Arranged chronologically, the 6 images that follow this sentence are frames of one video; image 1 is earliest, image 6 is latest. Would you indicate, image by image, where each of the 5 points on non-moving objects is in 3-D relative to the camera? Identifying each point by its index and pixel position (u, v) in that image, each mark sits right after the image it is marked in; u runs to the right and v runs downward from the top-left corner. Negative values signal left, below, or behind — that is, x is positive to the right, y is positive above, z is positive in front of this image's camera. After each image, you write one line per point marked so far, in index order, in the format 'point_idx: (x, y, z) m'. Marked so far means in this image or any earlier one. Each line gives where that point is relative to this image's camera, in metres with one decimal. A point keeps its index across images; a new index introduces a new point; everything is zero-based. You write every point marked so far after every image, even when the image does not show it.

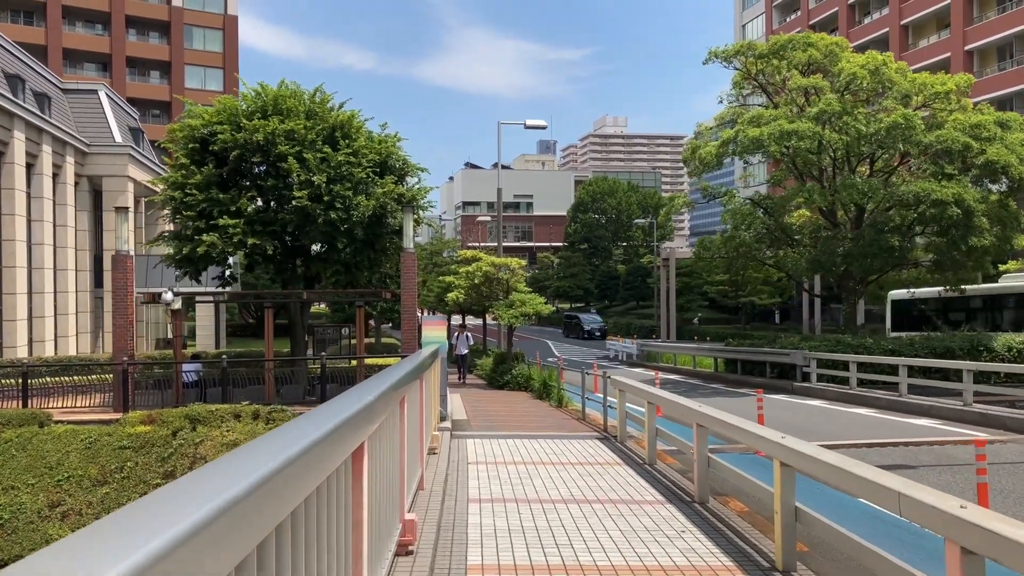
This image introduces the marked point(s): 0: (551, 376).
0: (+0.8, -1.7, +16.8) m
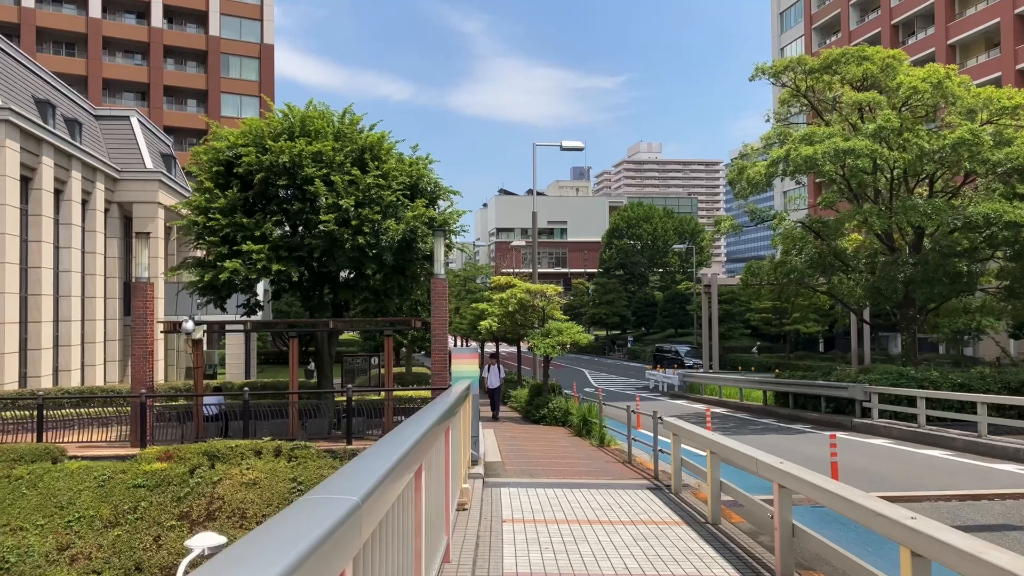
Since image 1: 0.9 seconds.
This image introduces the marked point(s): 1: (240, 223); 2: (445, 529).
0: (+1.5, -2.3, +15.8) m
1: (-5.2, +1.3, +16.4) m
2: (-0.4, -1.6, +5.6) m
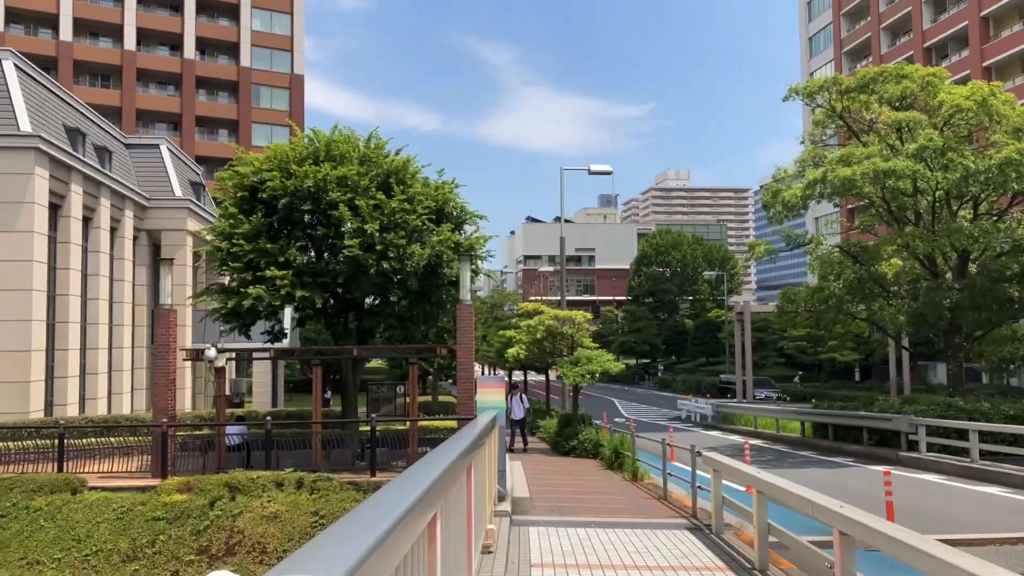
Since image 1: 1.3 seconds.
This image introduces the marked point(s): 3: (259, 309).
0: (+2.0, -2.7, +15.2) m
1: (-4.7, +0.7, +16.2) m
2: (-0.3, -1.7, +5.1) m
3: (-4.8, -0.4, +16.3) m
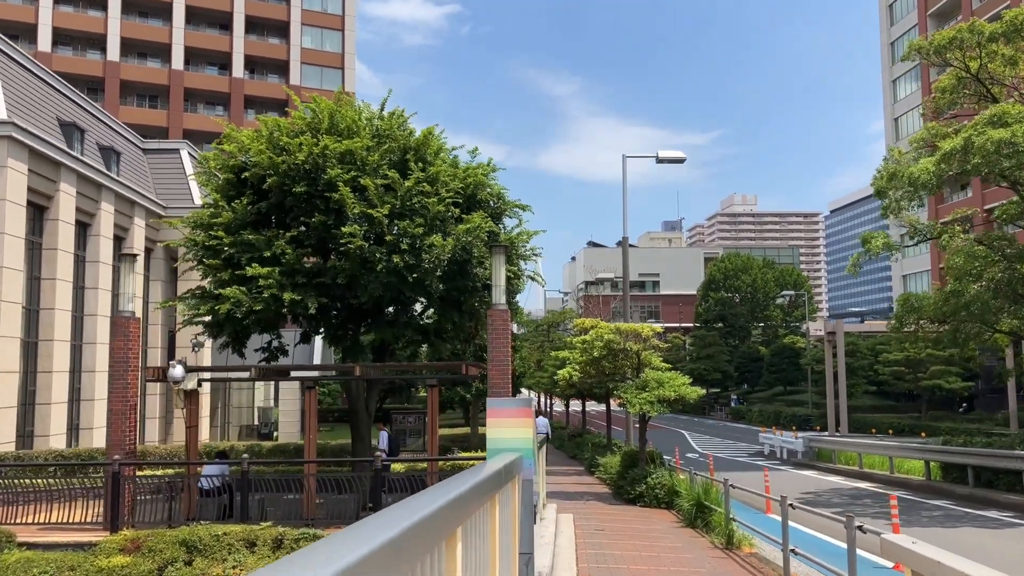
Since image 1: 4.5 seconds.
0: (+2.6, -2.7, +11.3) m
1: (-4.0, +0.7, +12.9) m
2: (-0.4, -1.3, +1.5) m
3: (-4.1, -0.5, +13.0) m
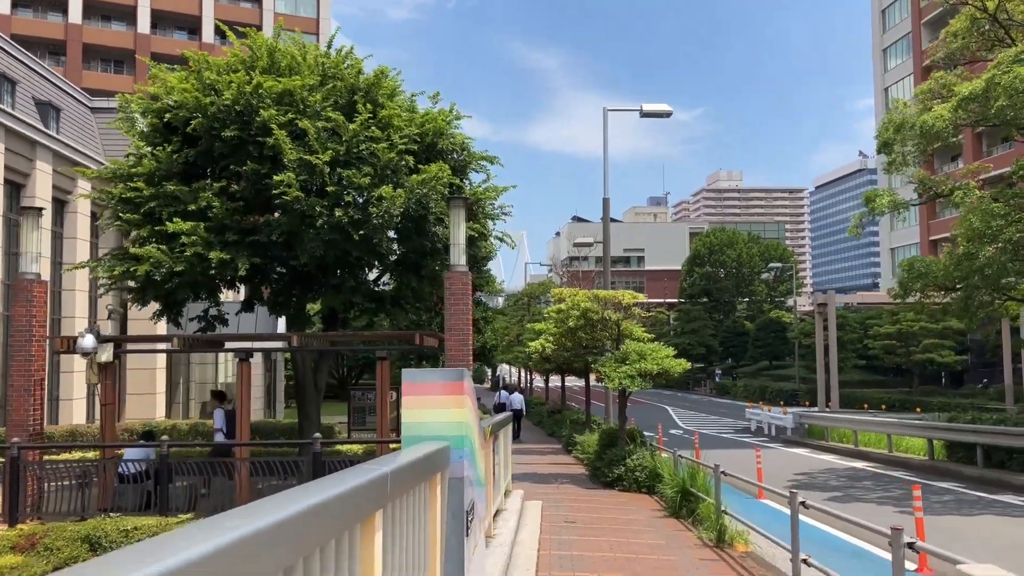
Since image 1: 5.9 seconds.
0: (+2.1, -2.2, +9.9) m
1: (-4.5, +1.3, +11.3) m
2: (-0.7, -1.1, 0.0) m
3: (-4.6, +0.1, +11.4) m
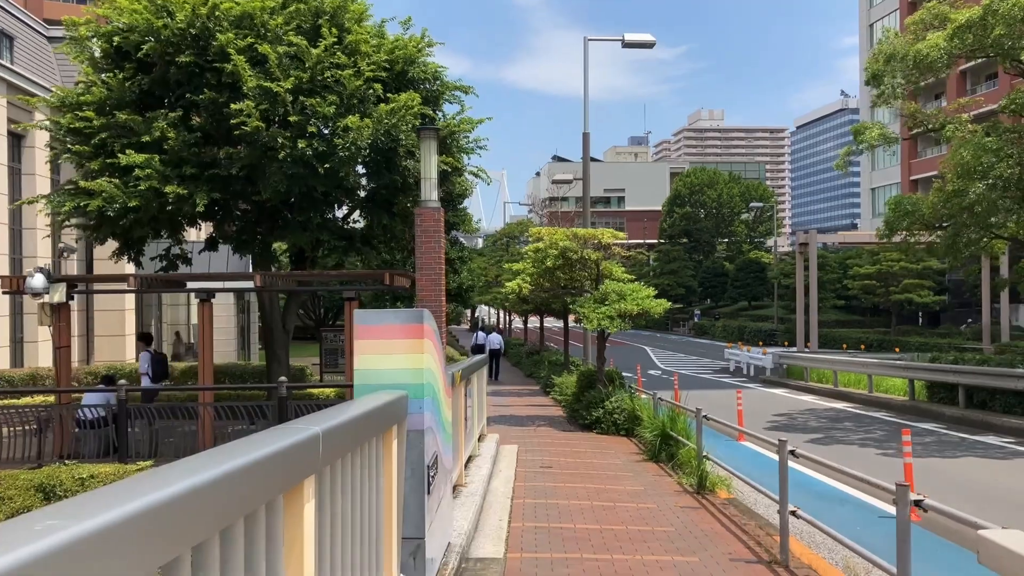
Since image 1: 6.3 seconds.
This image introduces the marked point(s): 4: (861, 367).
0: (+1.8, -1.5, +9.6) m
1: (-4.8, +2.0, +10.6) m
2: (-0.7, -1.1, -0.4) m
3: (-4.9, +0.9, +10.8) m
4: (+7.1, -1.6, +17.5) m
